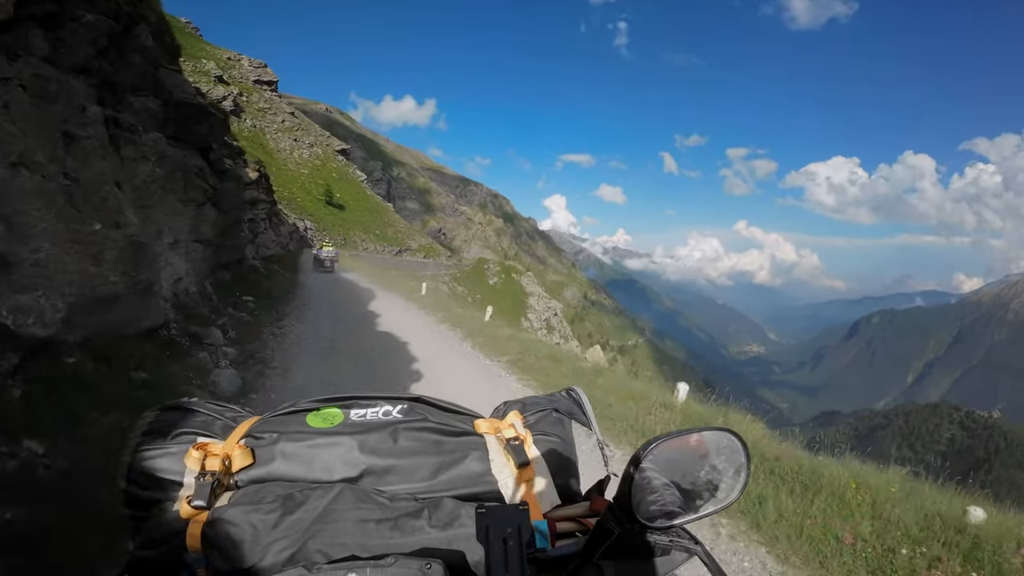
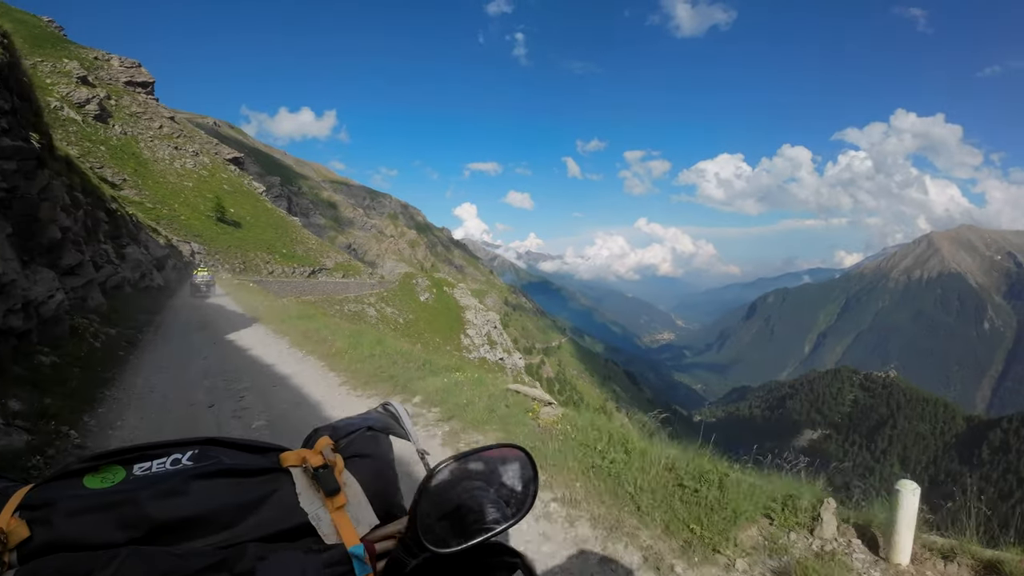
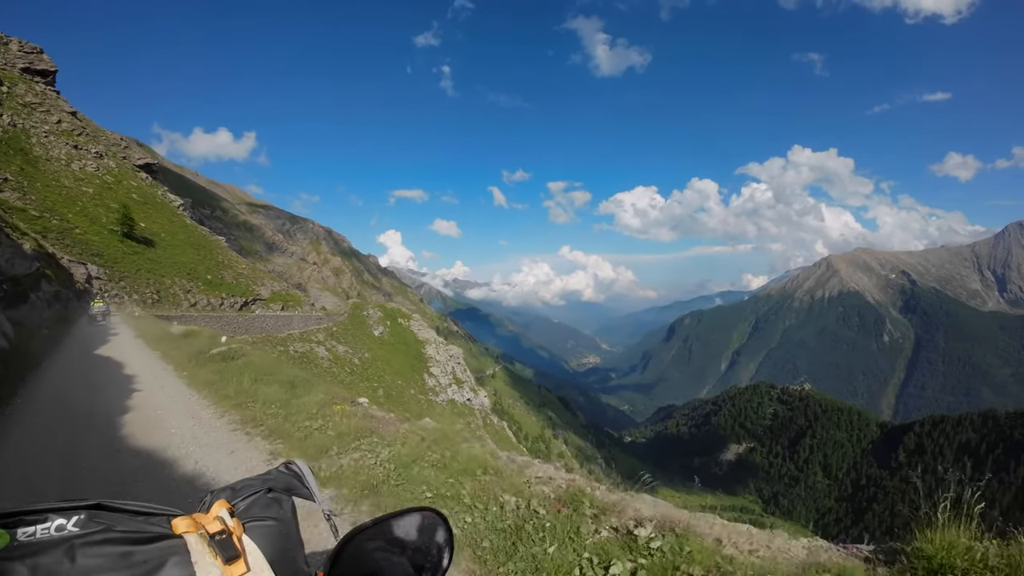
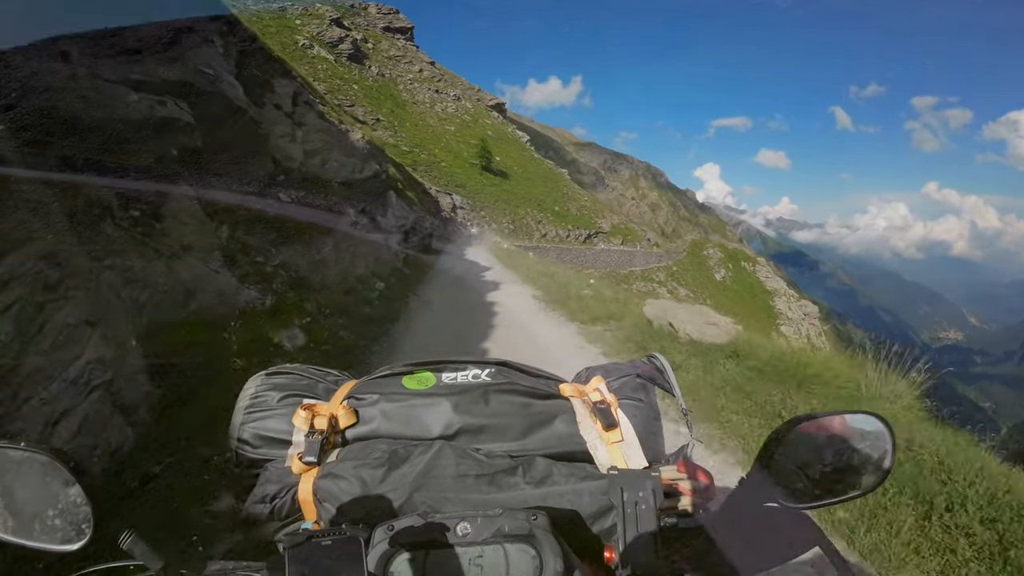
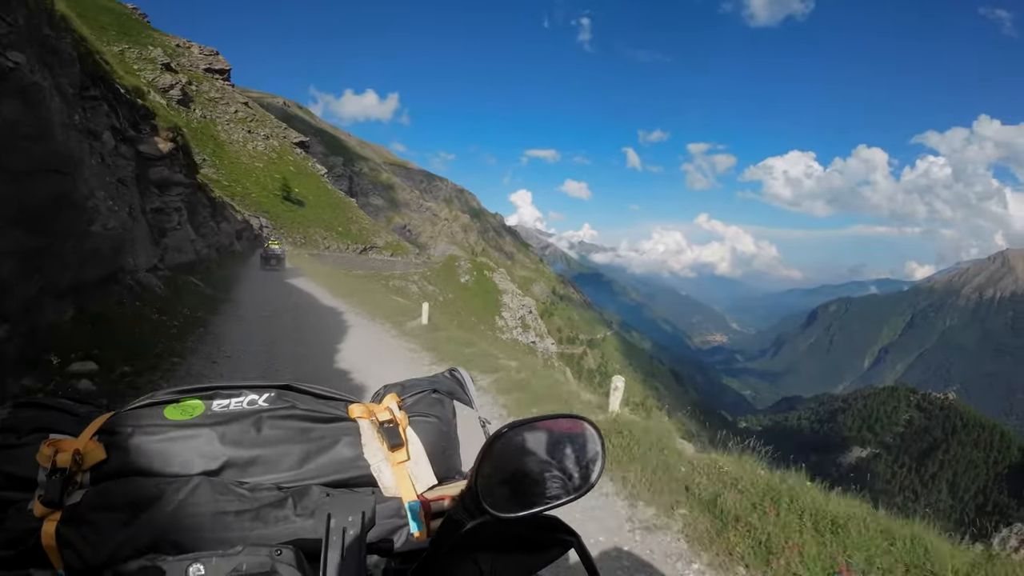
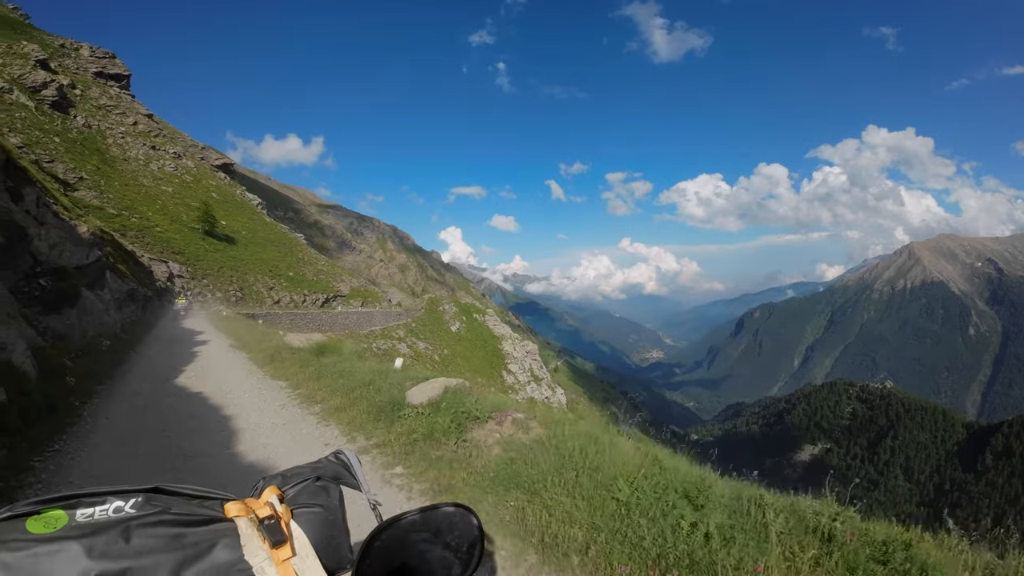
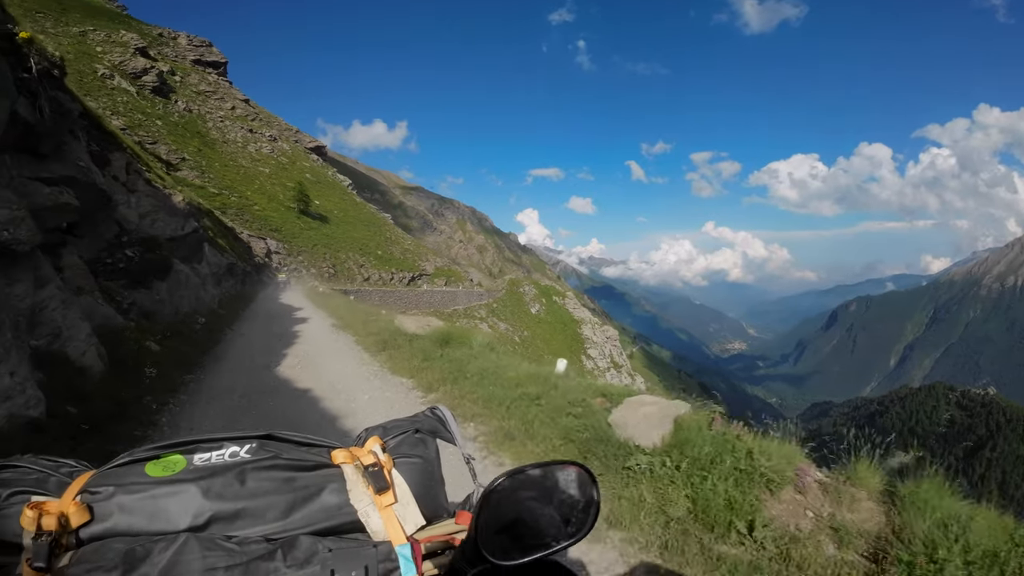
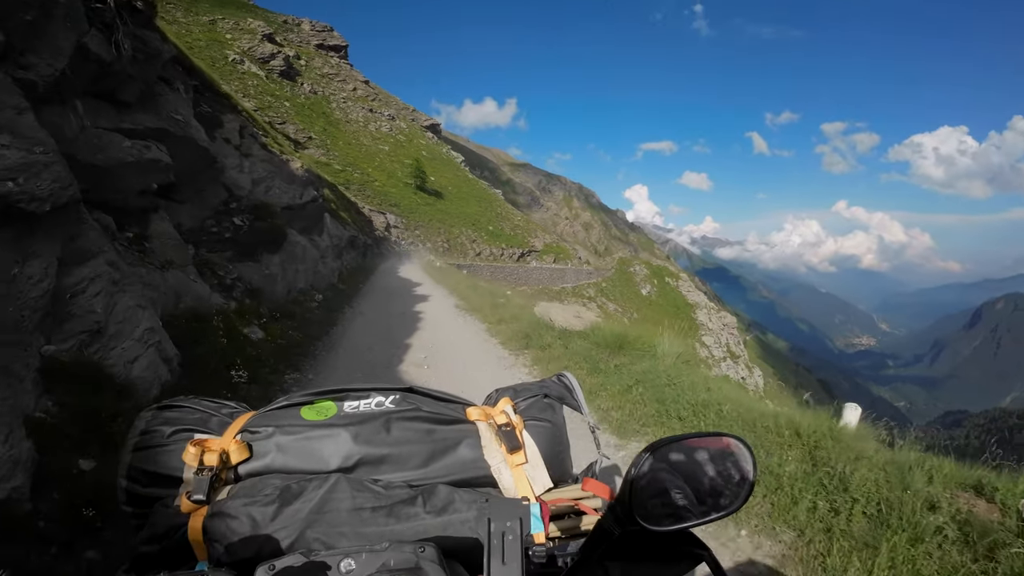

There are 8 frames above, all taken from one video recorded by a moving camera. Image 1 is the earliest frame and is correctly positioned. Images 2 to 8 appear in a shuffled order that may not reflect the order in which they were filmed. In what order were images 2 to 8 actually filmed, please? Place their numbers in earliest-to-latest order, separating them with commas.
5, 2, 3, 6, 7, 8, 4
